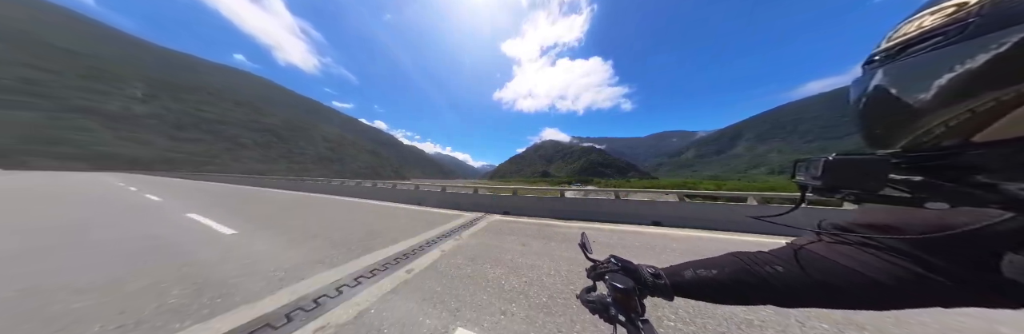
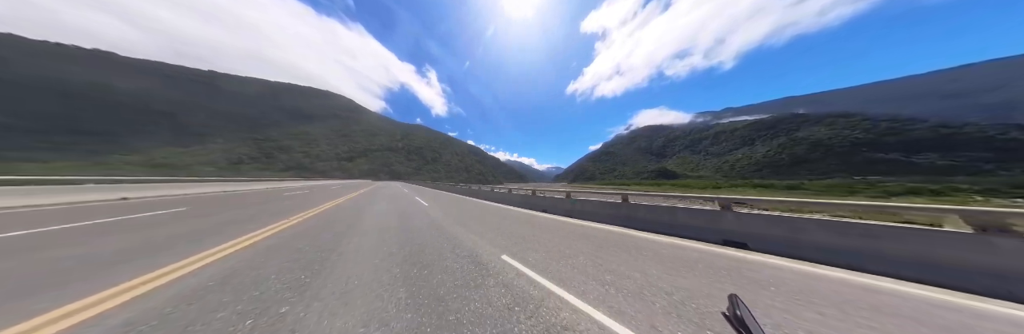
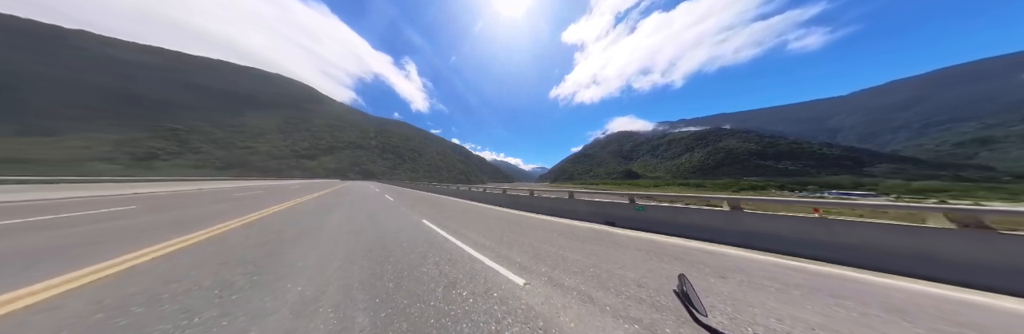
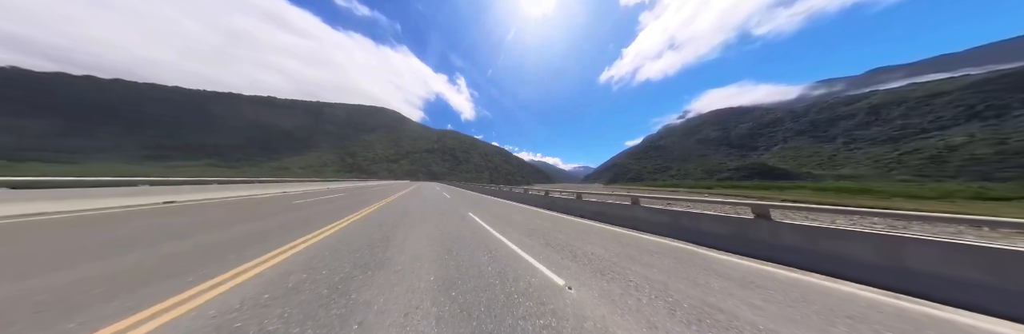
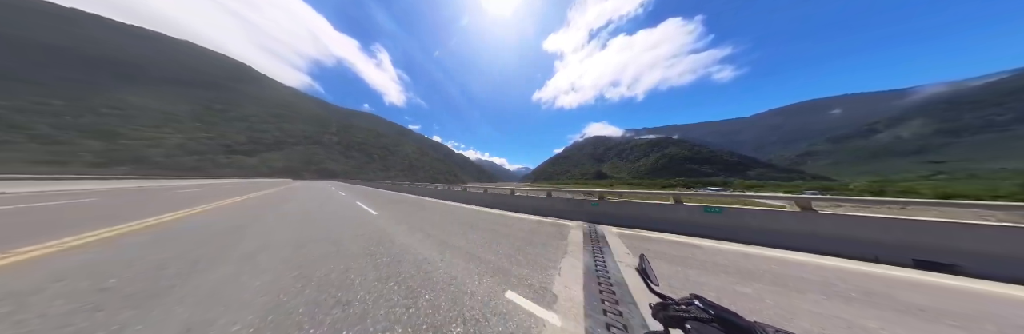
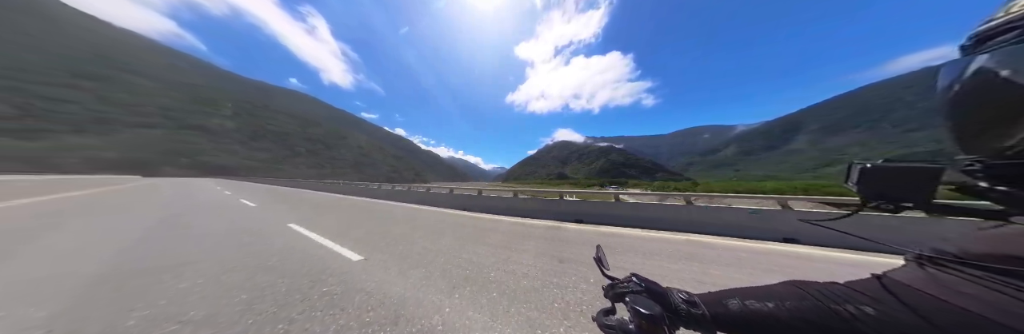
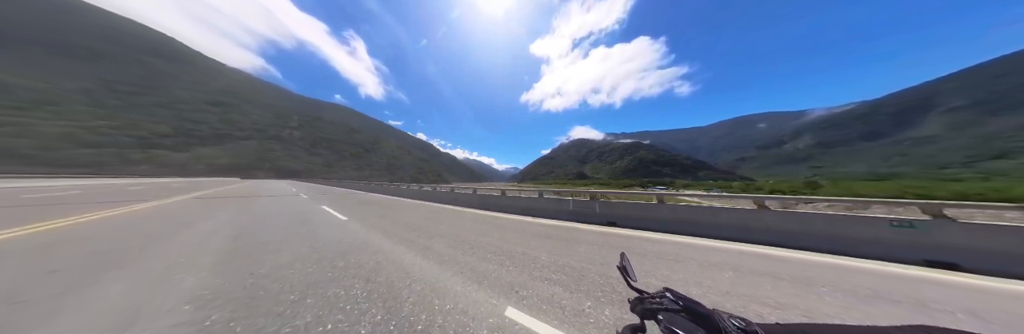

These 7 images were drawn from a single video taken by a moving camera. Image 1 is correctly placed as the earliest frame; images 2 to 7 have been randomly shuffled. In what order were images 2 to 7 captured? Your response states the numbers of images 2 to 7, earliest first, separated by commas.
6, 7, 5, 3, 2, 4
